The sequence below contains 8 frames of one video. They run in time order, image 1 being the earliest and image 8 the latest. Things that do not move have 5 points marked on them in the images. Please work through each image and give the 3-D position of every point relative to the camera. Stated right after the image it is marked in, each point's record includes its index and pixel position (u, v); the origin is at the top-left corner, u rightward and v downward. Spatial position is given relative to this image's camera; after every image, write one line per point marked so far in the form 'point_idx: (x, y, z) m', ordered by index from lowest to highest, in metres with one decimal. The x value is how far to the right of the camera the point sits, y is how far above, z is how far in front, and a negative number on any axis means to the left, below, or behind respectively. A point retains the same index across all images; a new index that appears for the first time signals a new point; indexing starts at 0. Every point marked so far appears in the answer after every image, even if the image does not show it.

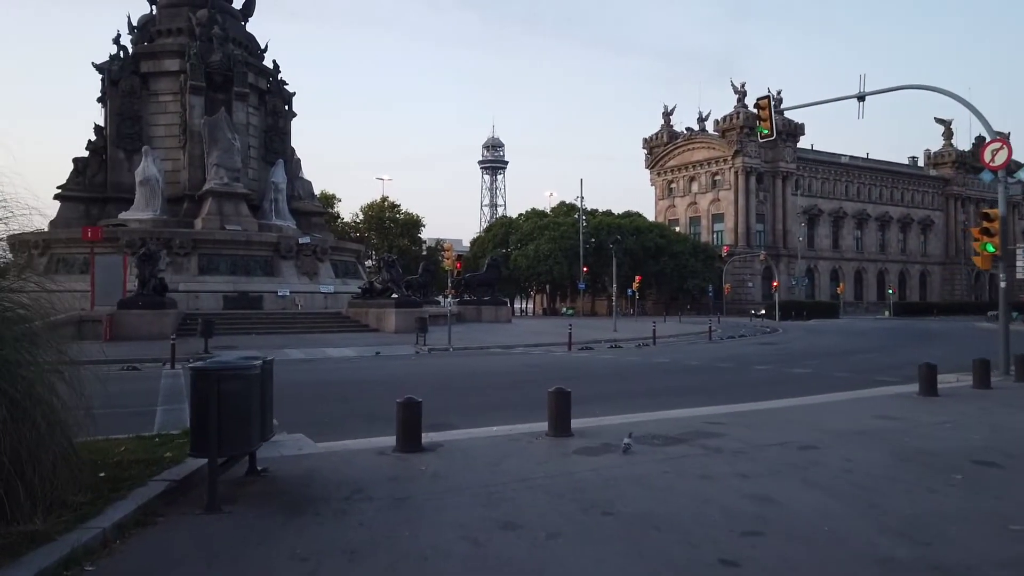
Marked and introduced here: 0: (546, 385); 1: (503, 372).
0: (+0.6, -1.9, +16.0) m
1: (-0.3, -1.9, +19.5) m
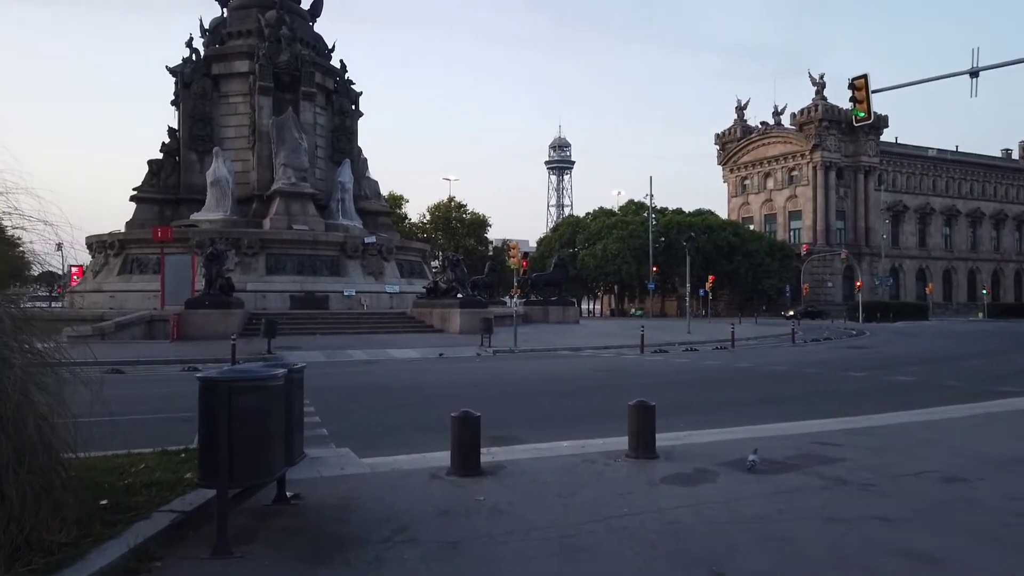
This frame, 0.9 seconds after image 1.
0: (+1.8, -1.8, +14.8) m
1: (+1.2, -1.9, +18.3) m
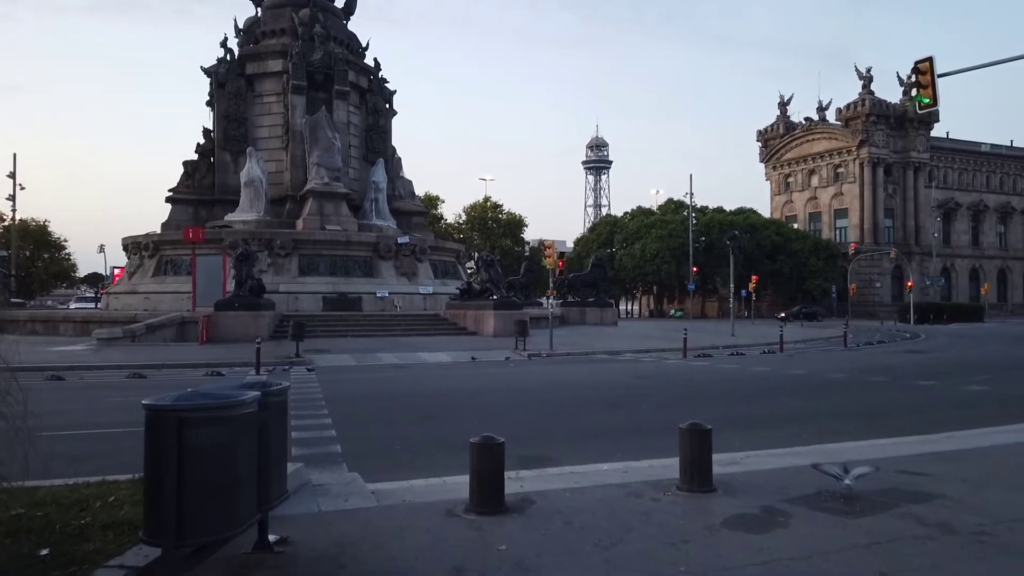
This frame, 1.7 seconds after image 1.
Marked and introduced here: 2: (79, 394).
0: (+2.3, -1.9, +13.7) m
1: (+1.9, -1.9, +17.3) m
2: (-9.0, -2.2, +18.0) m
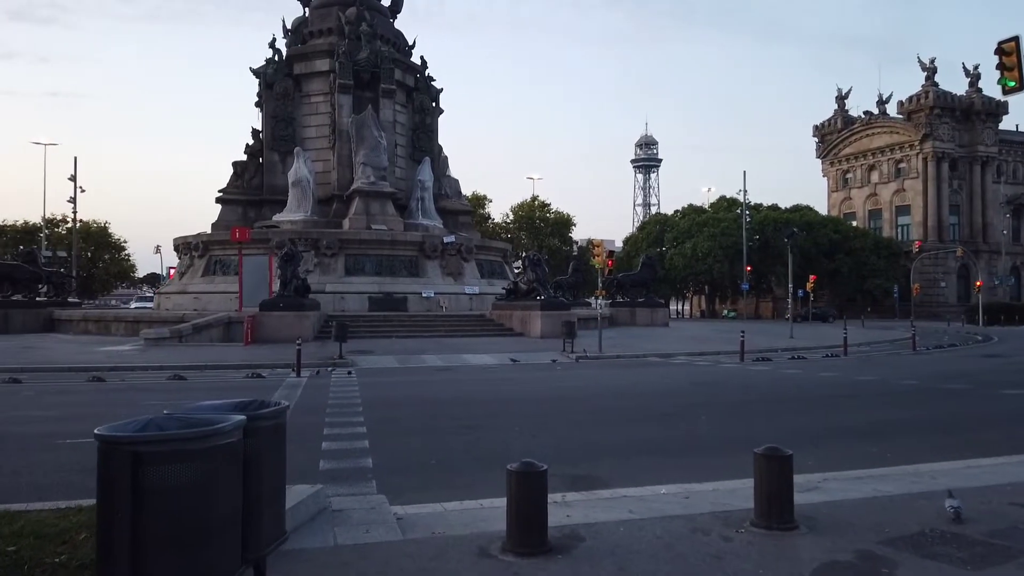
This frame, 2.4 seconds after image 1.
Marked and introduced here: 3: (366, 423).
0: (+3.0, -1.9, +12.7) m
1: (+2.8, -1.9, +16.3) m
2: (-8.1, -2.2, +17.7) m
3: (-2.1, -2.0, +12.4) m
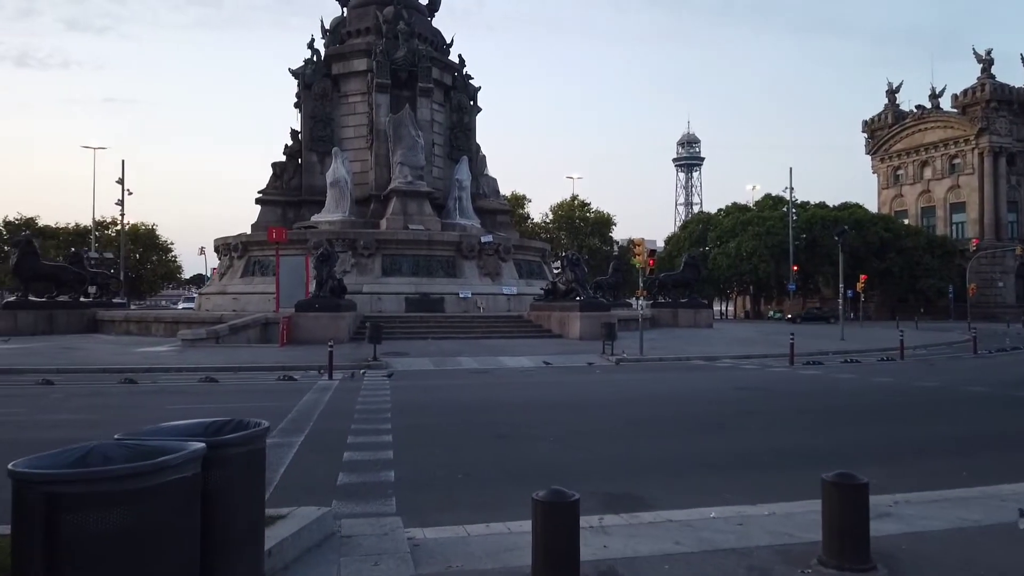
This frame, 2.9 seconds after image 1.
0: (+3.5, -1.9, +11.9) m
1: (+3.5, -1.9, +15.5) m
2: (-7.3, -2.2, +17.3) m
3: (-1.6, -2.0, +11.8) m
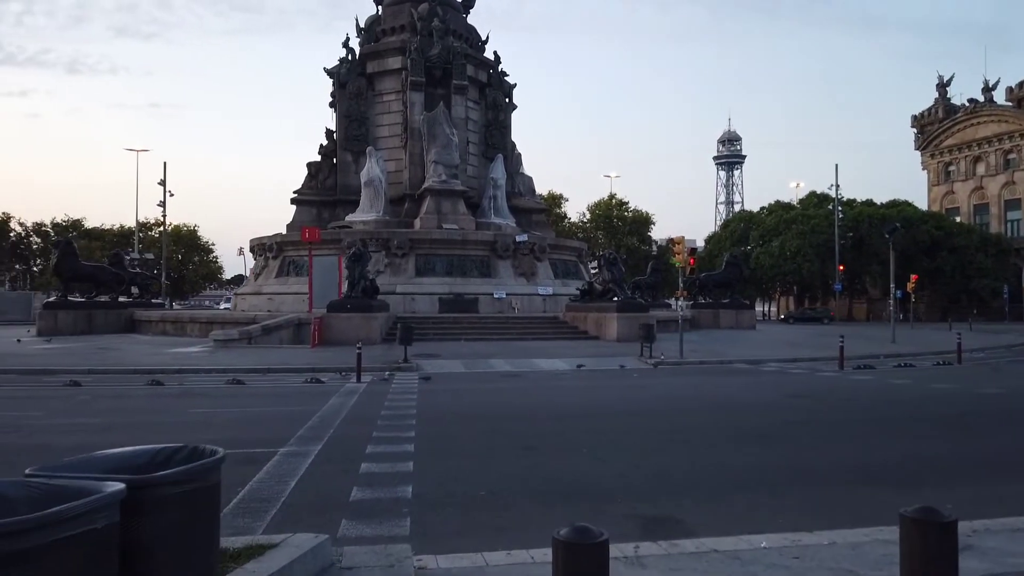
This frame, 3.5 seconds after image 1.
0: (+3.9, -1.9, +11.0) m
1: (+4.0, -2.0, +14.6) m
2: (-6.7, -2.2, +16.9) m
3: (-1.2, -2.0, +11.2) m
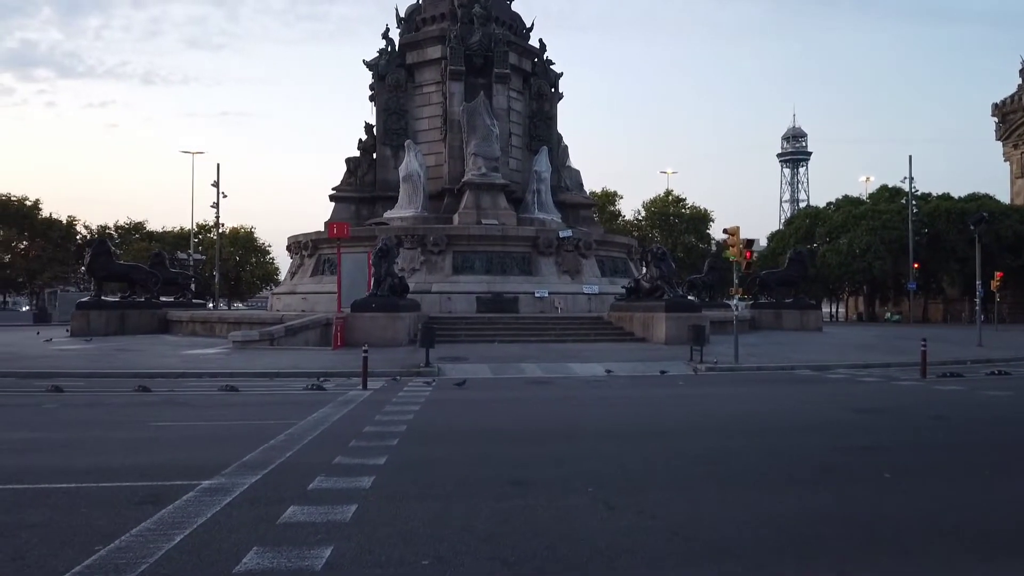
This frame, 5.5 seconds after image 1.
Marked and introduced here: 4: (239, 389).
0: (+3.8, -1.7, +8.3) m
1: (+4.2, -1.8, +11.9) m
2: (-6.4, -2.1, +14.9) m
3: (-1.3, -1.9, +8.8) m
4: (-5.7, -2.1, +17.8) m
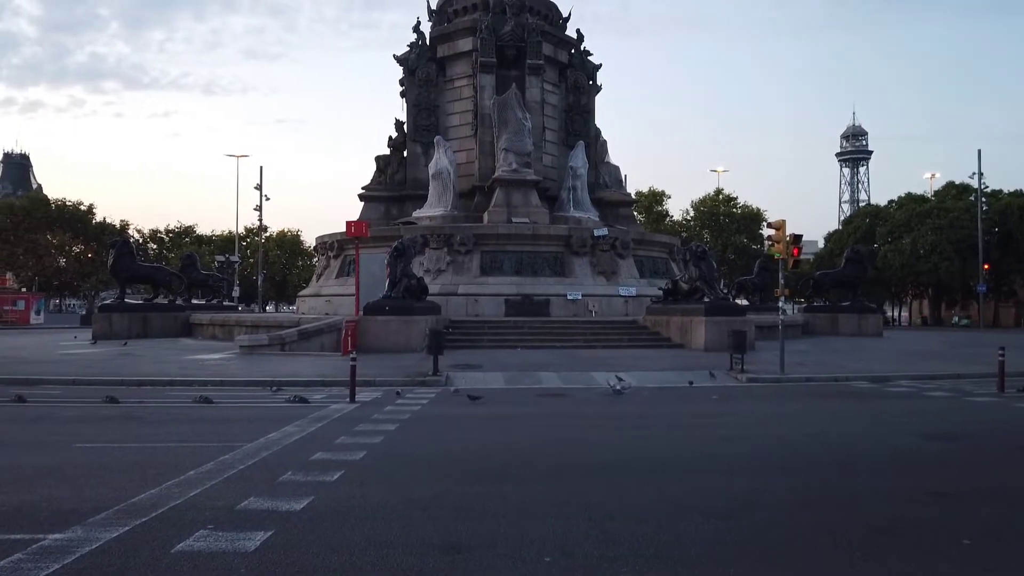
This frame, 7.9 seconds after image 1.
0: (+3.4, -1.7, +5.9) m
1: (+3.9, -1.8, +9.5) m
2: (-6.4, -2.1, +13.1) m
3: (-1.7, -1.8, +6.7) m
4: (-5.5, -2.1, +16.0) m
